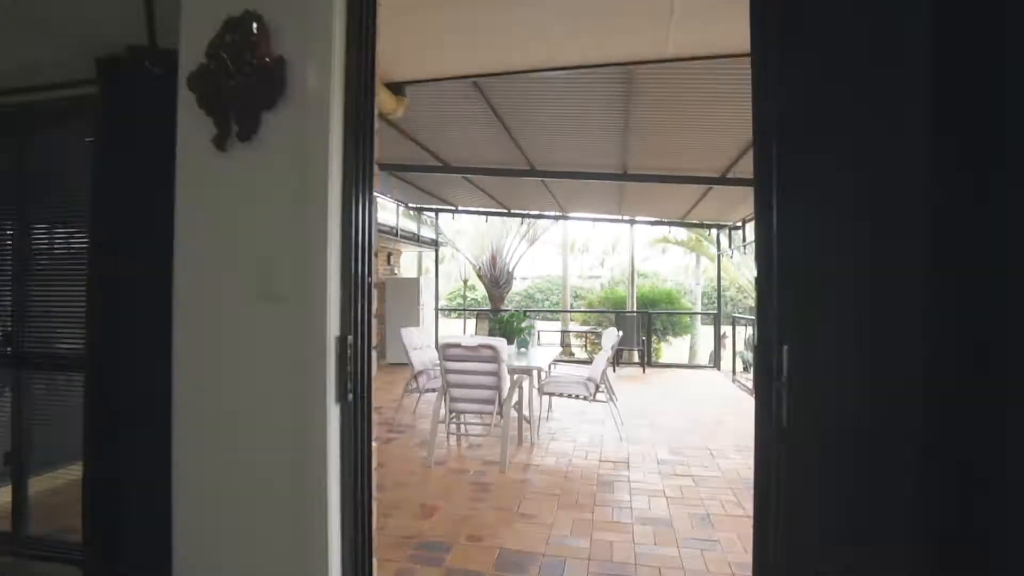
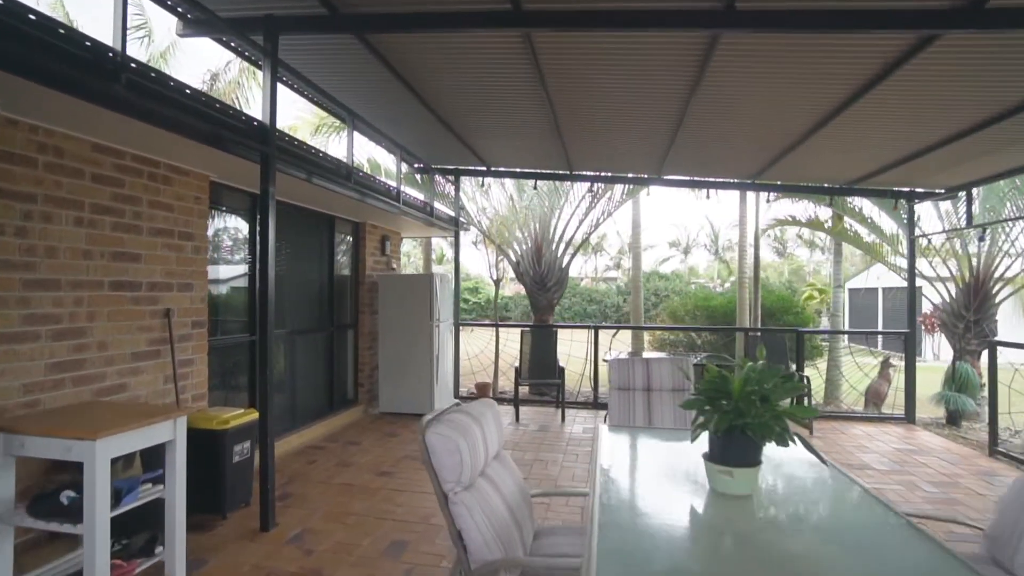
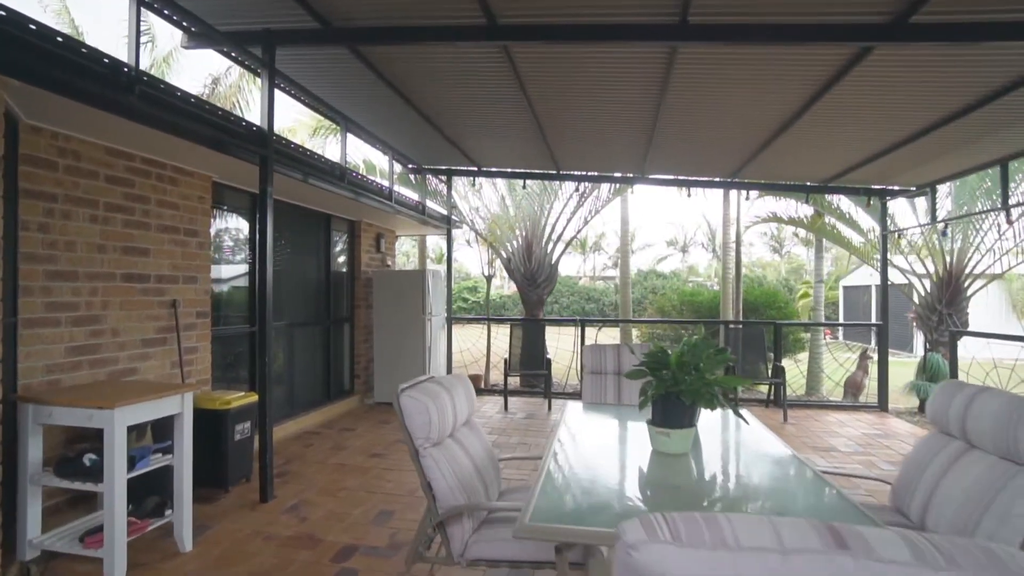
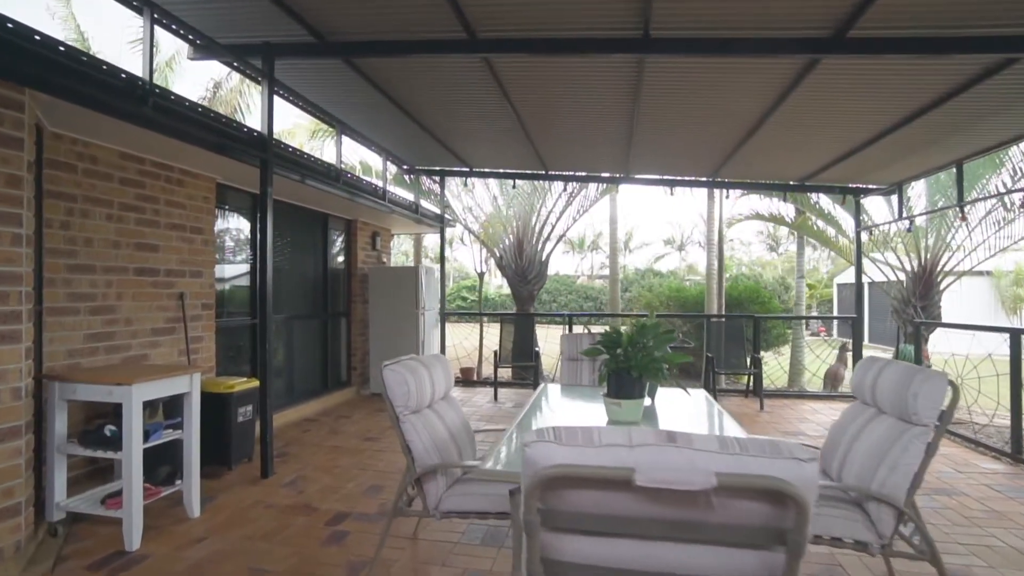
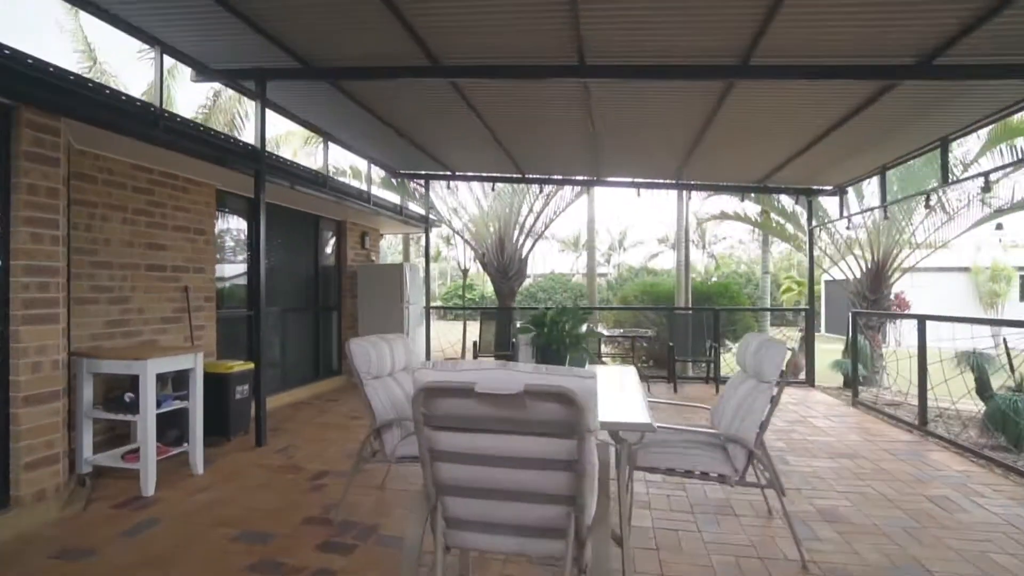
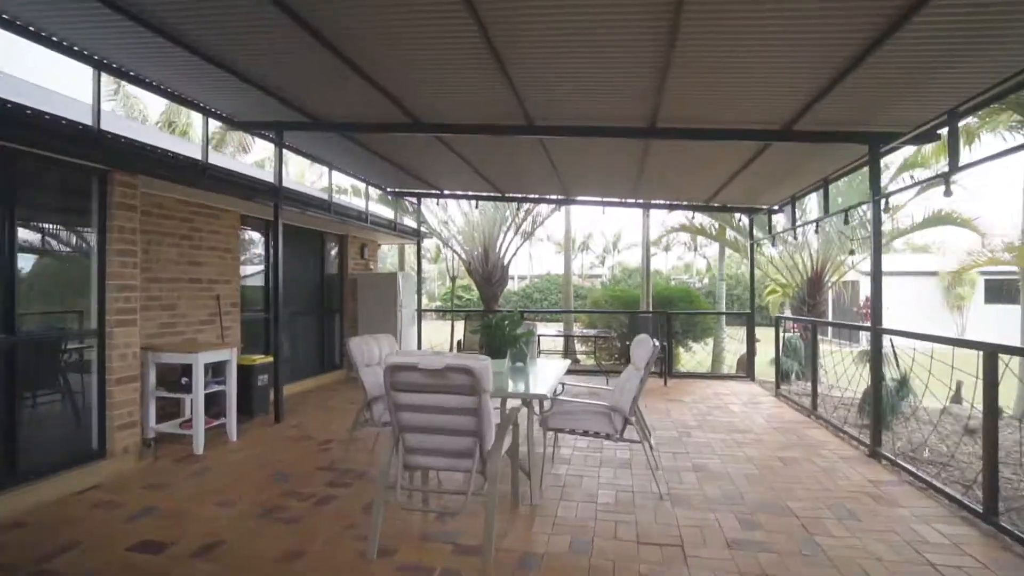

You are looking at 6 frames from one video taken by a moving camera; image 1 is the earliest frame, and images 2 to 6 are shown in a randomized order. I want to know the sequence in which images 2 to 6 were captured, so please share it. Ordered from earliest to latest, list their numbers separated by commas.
6, 5, 4, 3, 2
